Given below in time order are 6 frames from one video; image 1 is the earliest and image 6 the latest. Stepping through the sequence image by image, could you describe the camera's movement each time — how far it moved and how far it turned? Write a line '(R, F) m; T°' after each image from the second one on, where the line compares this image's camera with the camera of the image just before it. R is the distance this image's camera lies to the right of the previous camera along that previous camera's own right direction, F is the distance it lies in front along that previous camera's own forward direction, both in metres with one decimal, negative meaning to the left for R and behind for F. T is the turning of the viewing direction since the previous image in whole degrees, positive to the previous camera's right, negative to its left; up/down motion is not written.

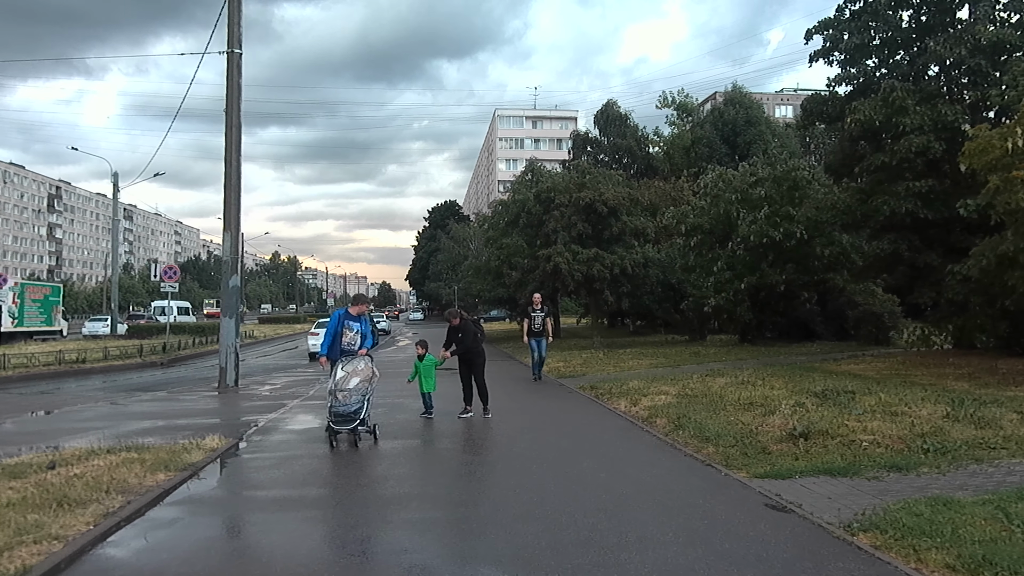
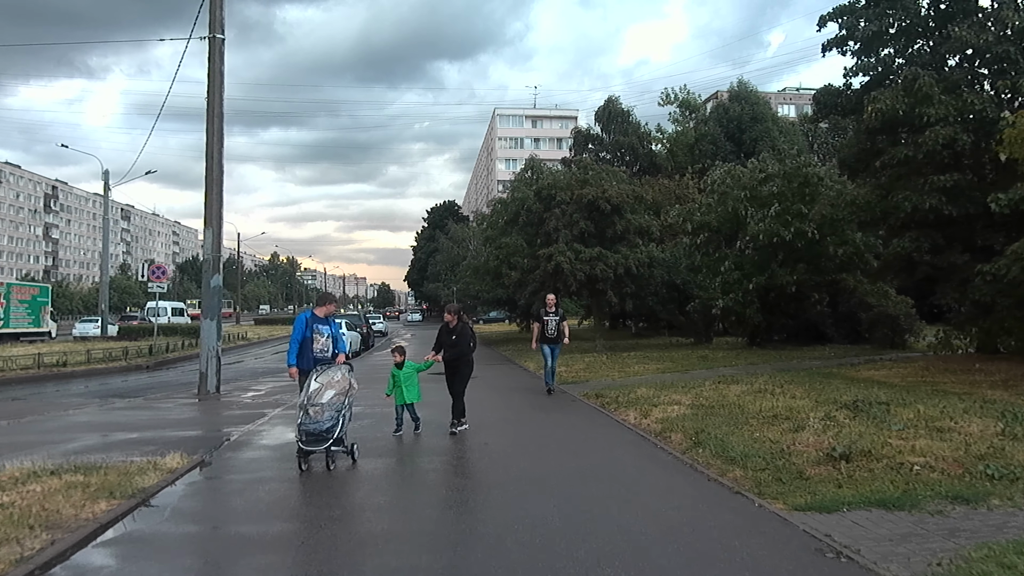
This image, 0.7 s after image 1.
(0.0, +1.0) m; 0°
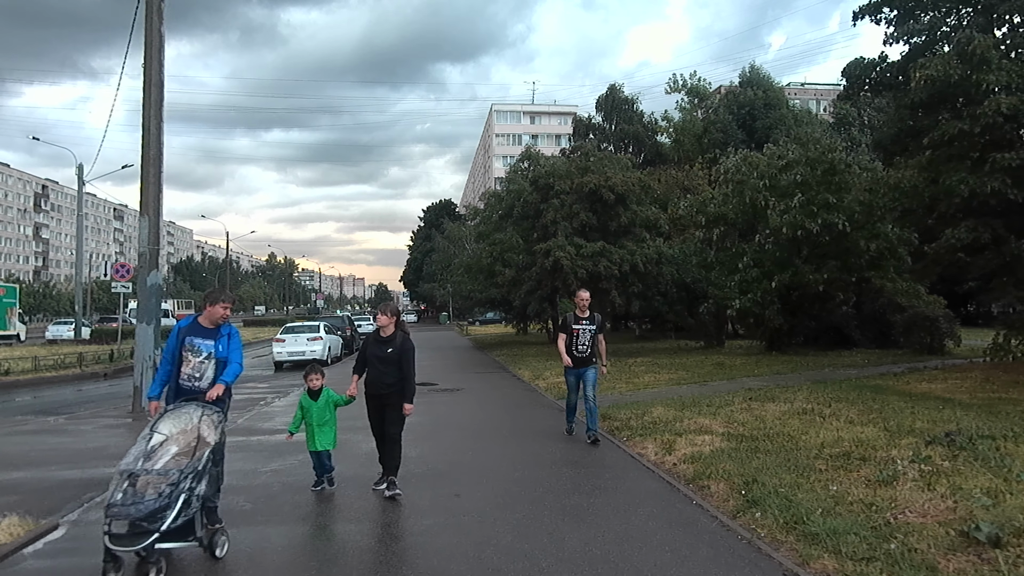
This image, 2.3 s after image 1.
(+0.2, +2.4) m; 0°
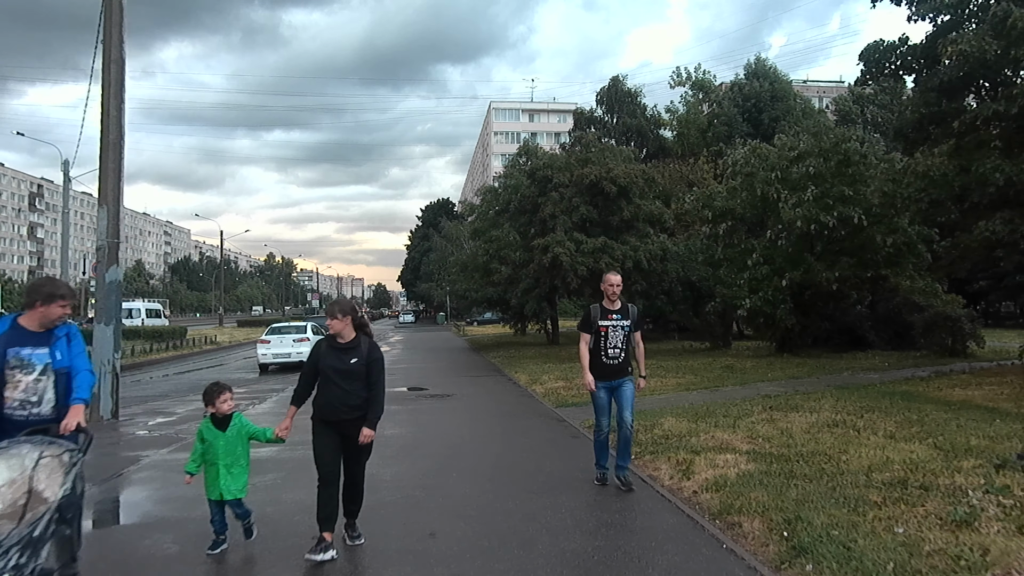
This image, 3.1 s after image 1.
(+0.1, +1.2) m; 0°
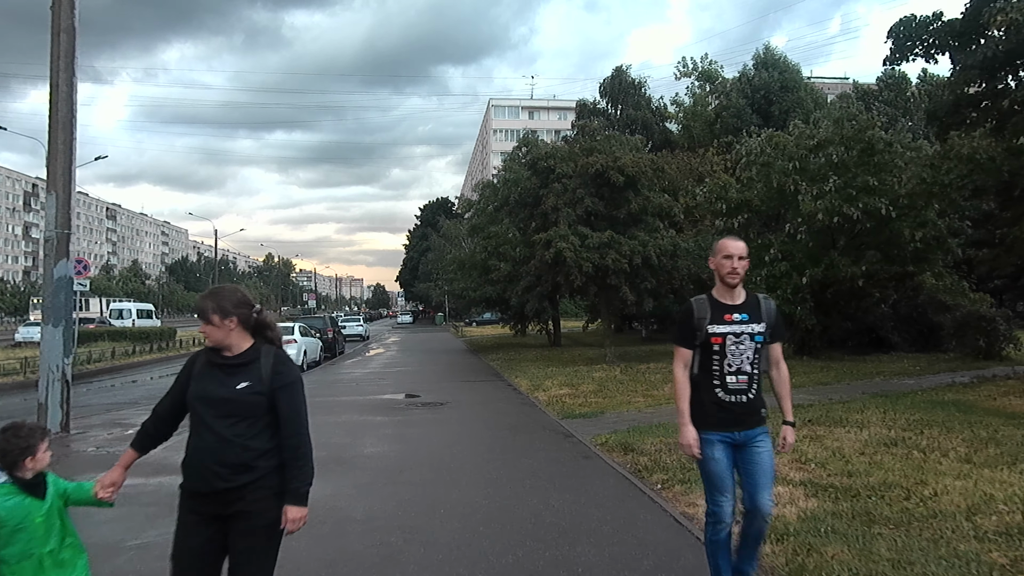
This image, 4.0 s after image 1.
(0.0, +1.4) m; 0°
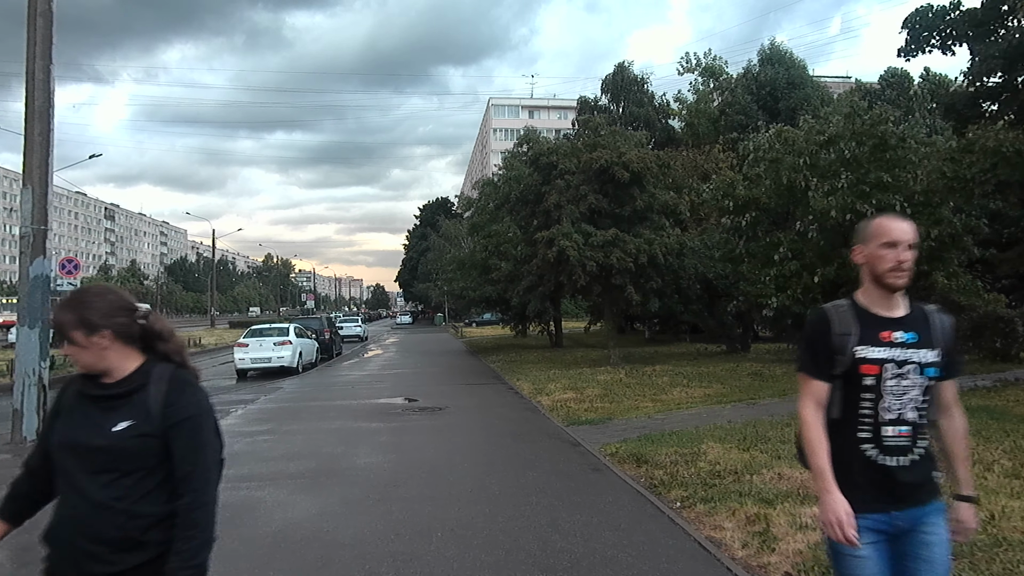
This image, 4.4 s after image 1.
(0.0, +0.6) m; 0°
